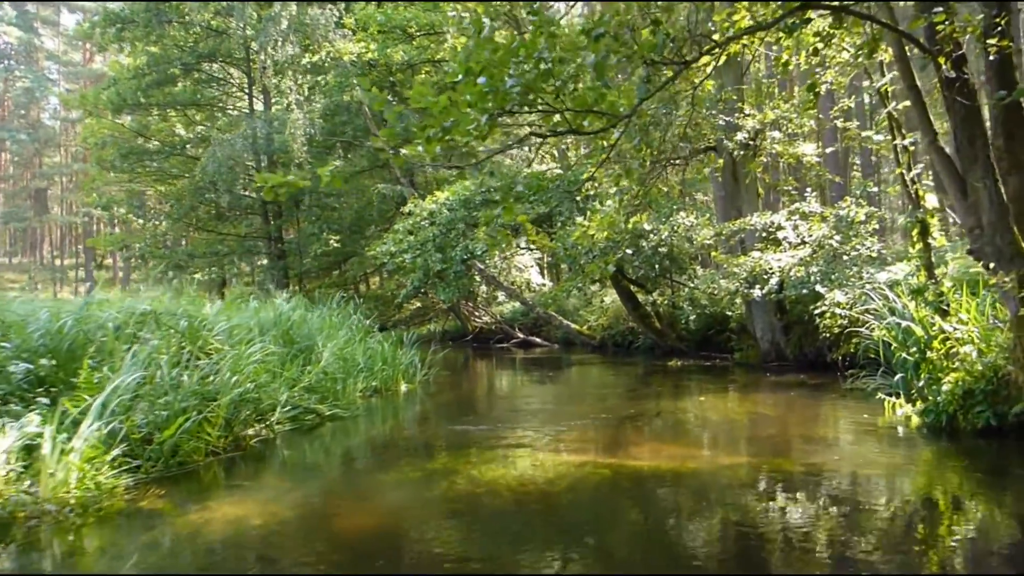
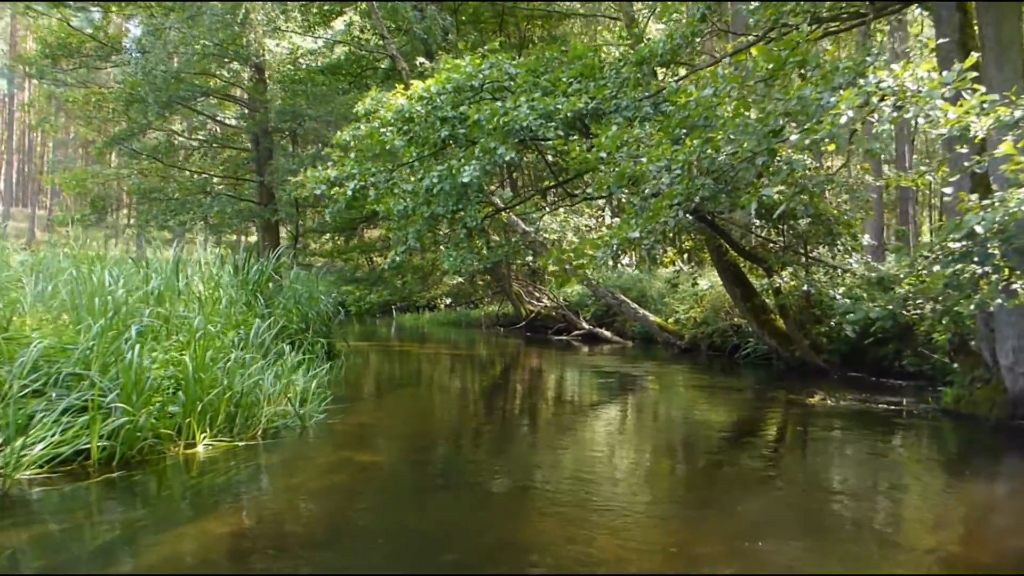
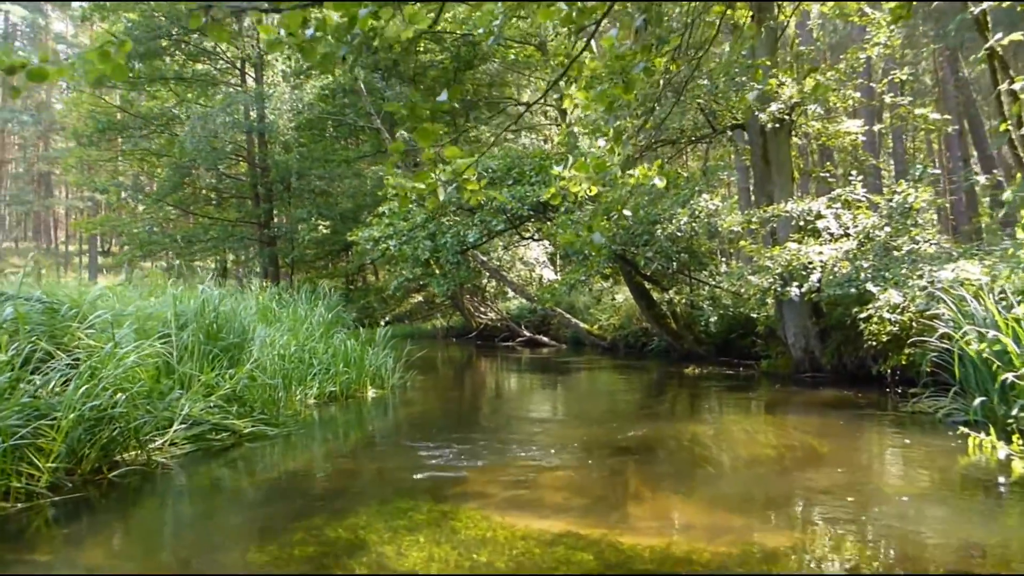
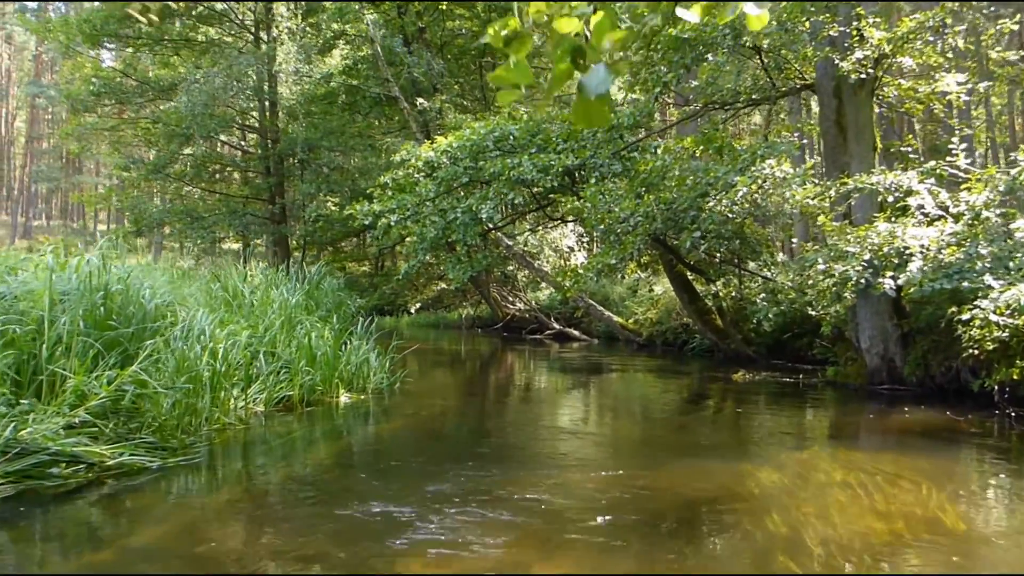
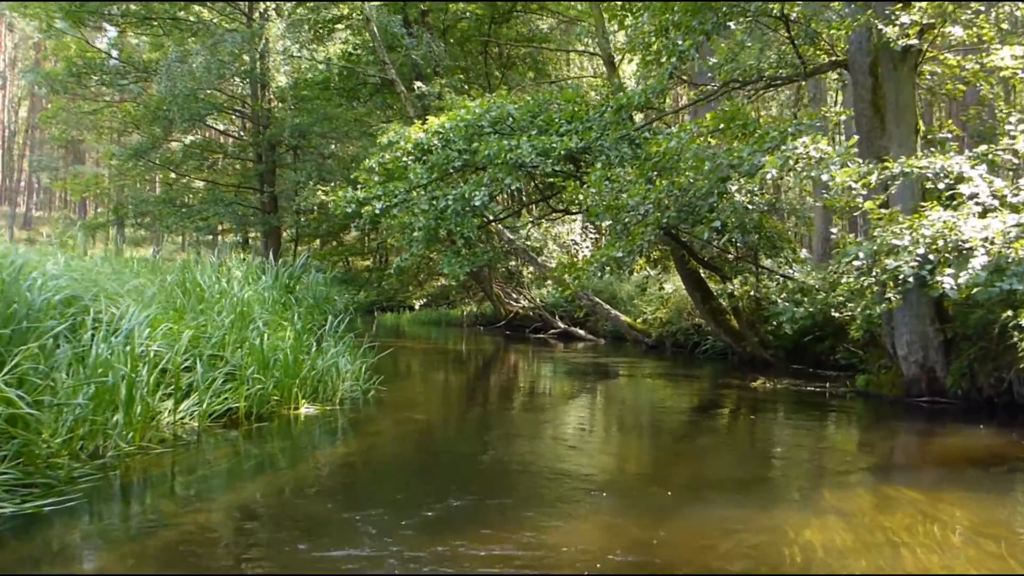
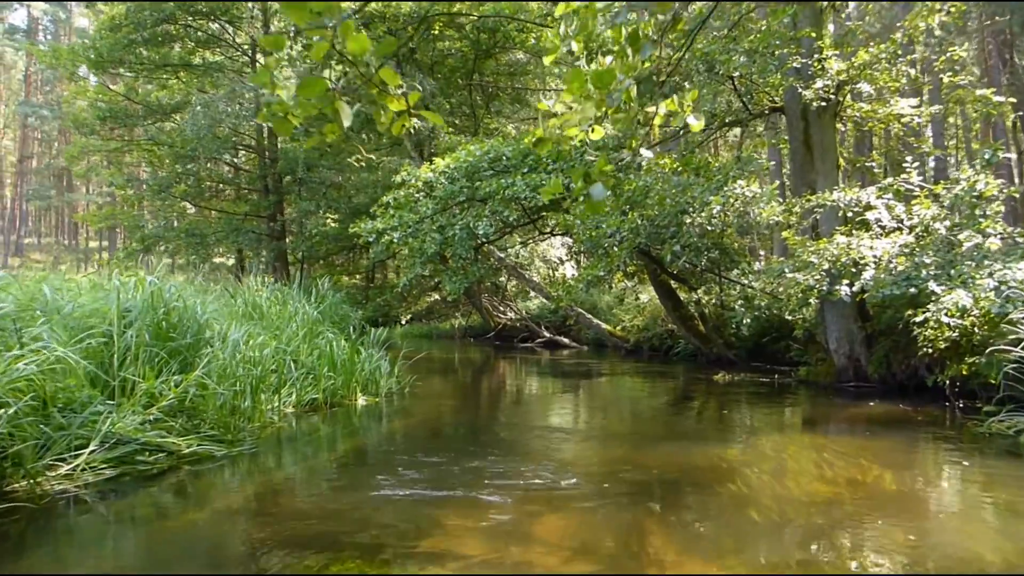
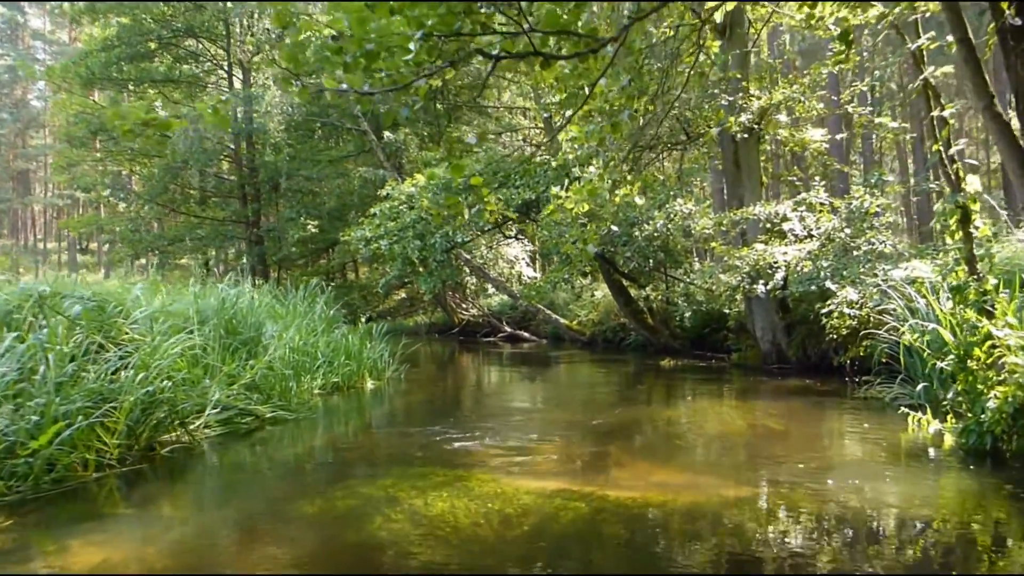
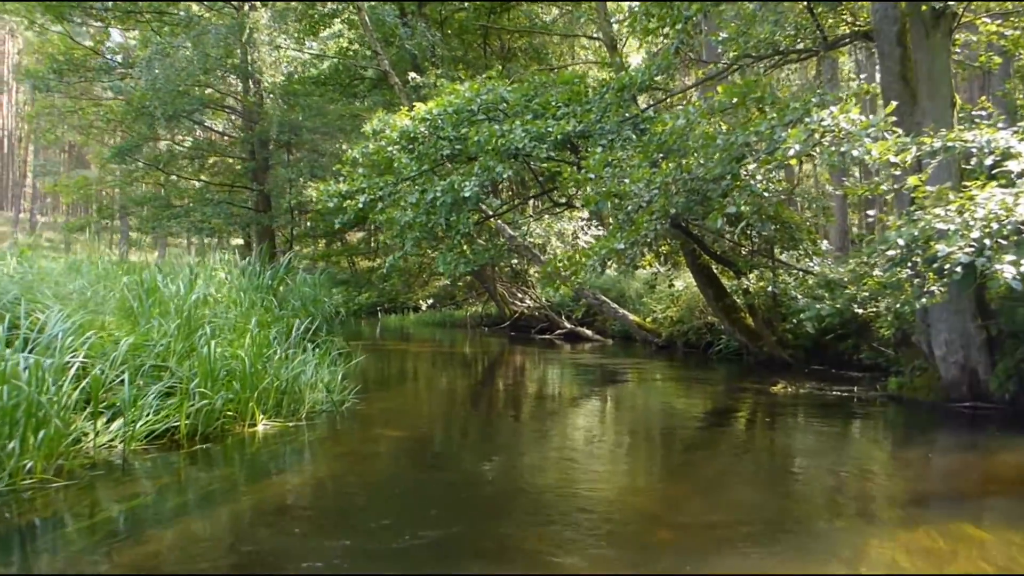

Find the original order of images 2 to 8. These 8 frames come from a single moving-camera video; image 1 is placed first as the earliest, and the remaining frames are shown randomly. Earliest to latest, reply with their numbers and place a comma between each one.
7, 3, 6, 4, 5, 8, 2
